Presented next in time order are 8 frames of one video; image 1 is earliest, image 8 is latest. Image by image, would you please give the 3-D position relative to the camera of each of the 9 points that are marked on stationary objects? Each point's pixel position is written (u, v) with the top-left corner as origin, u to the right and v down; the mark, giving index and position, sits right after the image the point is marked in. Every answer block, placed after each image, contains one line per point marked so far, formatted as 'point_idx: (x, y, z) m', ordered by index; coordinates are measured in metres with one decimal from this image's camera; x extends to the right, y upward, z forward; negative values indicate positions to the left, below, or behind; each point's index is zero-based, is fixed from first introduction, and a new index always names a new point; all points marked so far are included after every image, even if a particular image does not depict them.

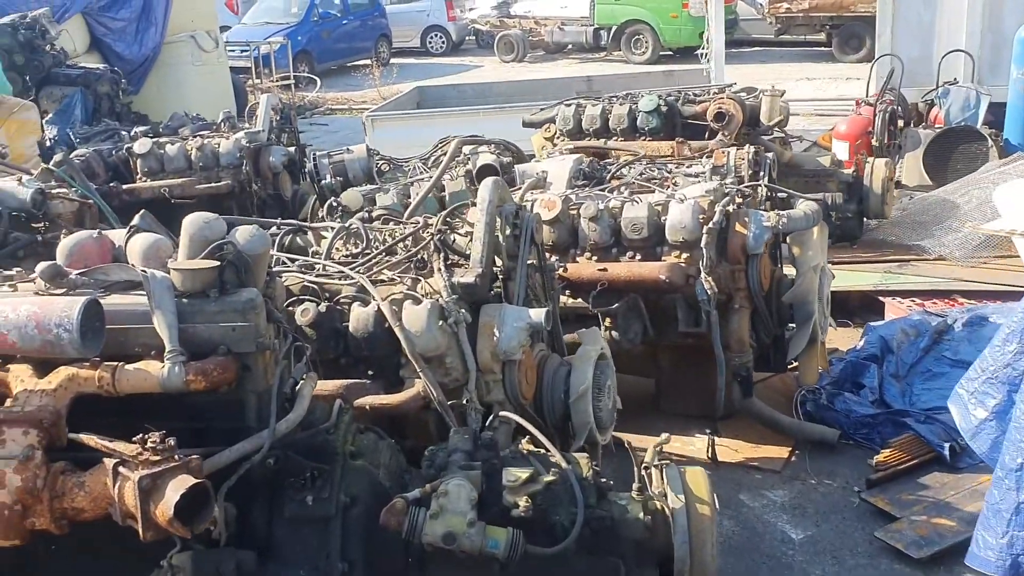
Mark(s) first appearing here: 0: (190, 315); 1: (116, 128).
0: (-1.3, -0.1, +3.9) m
1: (-4.6, +1.8, +11.5) m
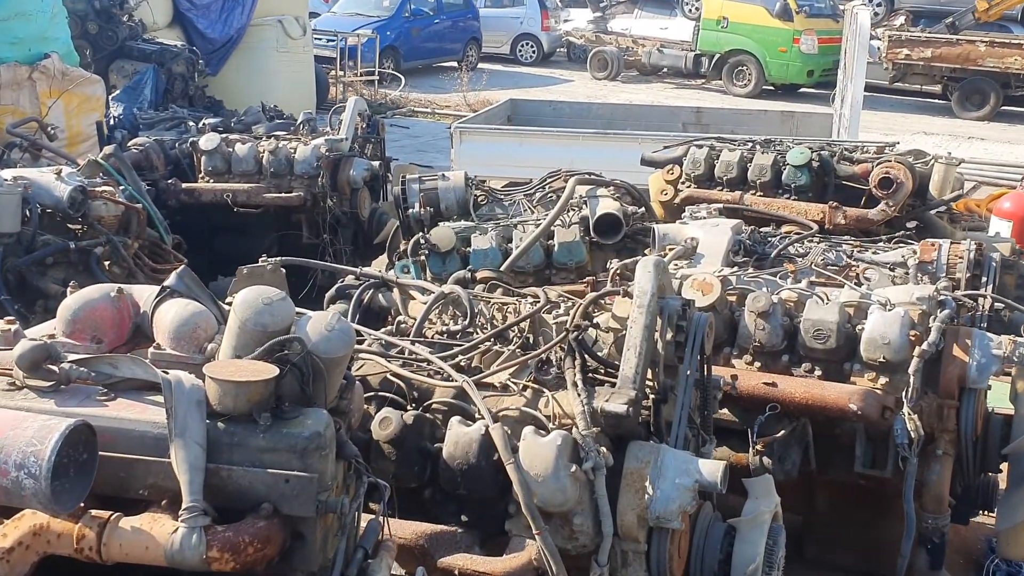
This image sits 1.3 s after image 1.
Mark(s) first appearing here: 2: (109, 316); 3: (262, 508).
0: (-0.8, -0.4, +2.6) m
1: (-3.4, +1.8, +10.3) m
2: (-1.3, -0.1, +3.2) m
3: (-0.6, -0.6, +2.6) m
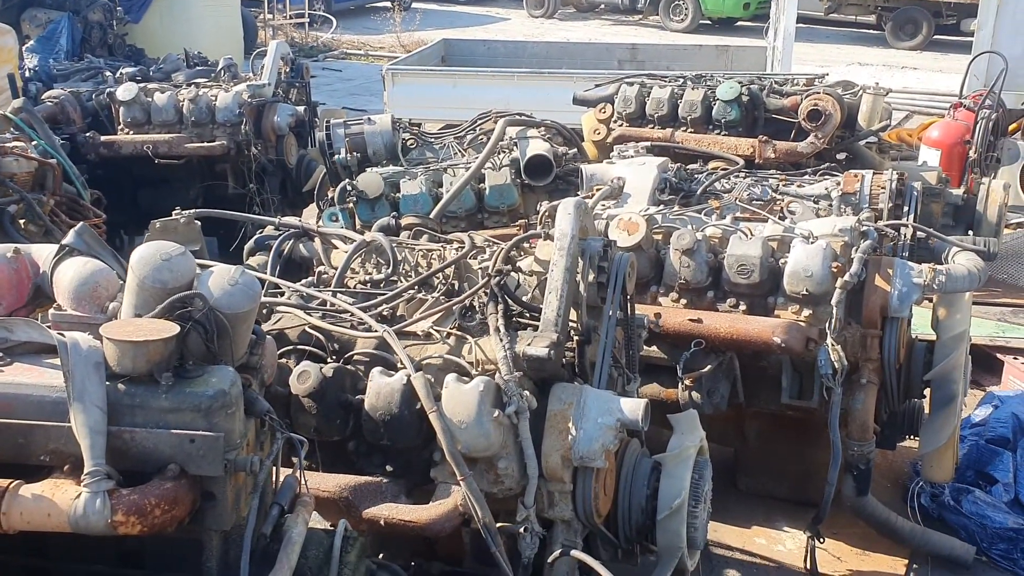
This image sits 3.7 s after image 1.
0: (-1.0, -0.3, +2.5) m
1: (-4.1, +2.2, +10.0) m
2: (-1.6, 0.0, +3.1) m
3: (-0.9, -0.5, +2.5) m
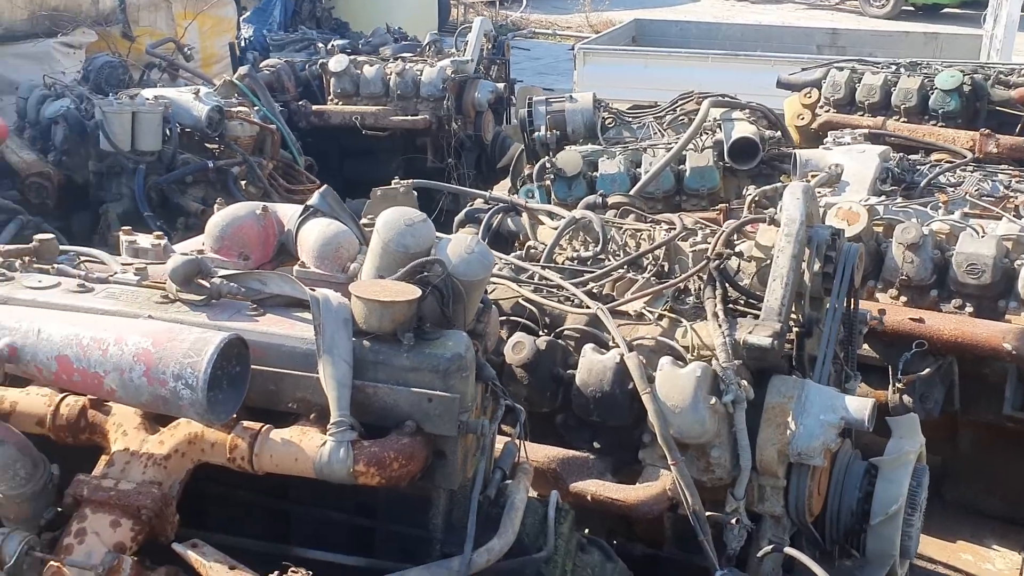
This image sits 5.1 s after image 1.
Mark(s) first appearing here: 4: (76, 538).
0: (-0.4, -0.2, +2.6) m
1: (-2.1, +2.6, +10.4) m
2: (-0.8, +0.2, +3.2) m
3: (-0.3, -0.4, +2.6) m
4: (-1.1, -0.6, +2.4) m
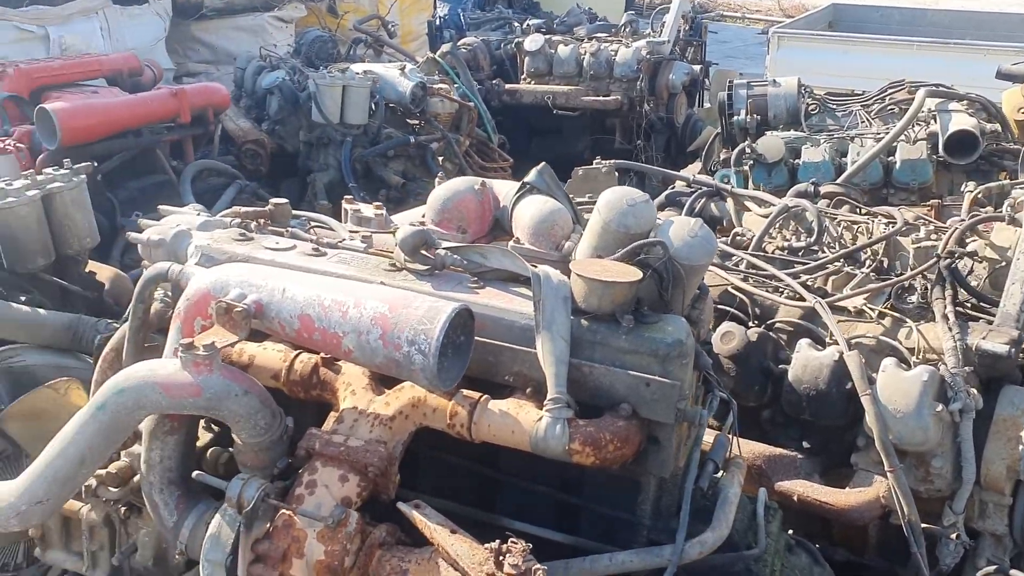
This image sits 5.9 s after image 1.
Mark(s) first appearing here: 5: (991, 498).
0: (+0.2, -0.2, +2.6) m
1: (0.0, +2.9, +10.5) m
2: (-0.1, +0.3, +3.3) m
3: (+0.3, -0.3, +2.6) m
4: (-0.5, -0.5, +2.5) m
5: (+1.5, -0.7, +3.1) m
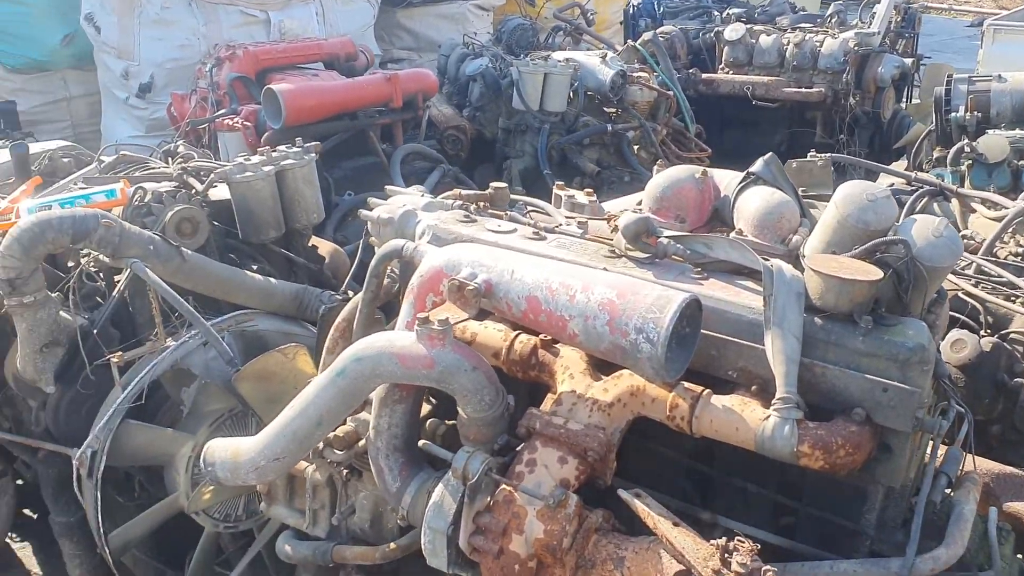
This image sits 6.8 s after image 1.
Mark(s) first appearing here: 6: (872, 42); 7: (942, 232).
0: (+0.8, -0.2, +2.5) m
1: (+2.0, +2.9, +10.3) m
2: (+0.6, +0.3, +3.2) m
3: (+0.9, -0.3, +2.5) m
4: (0.0, -0.5, +2.6) m
5: (+2.1, -0.7, +2.8) m
6: (+2.9, +1.9, +7.8) m
7: (+1.2, +0.2, +2.7) m
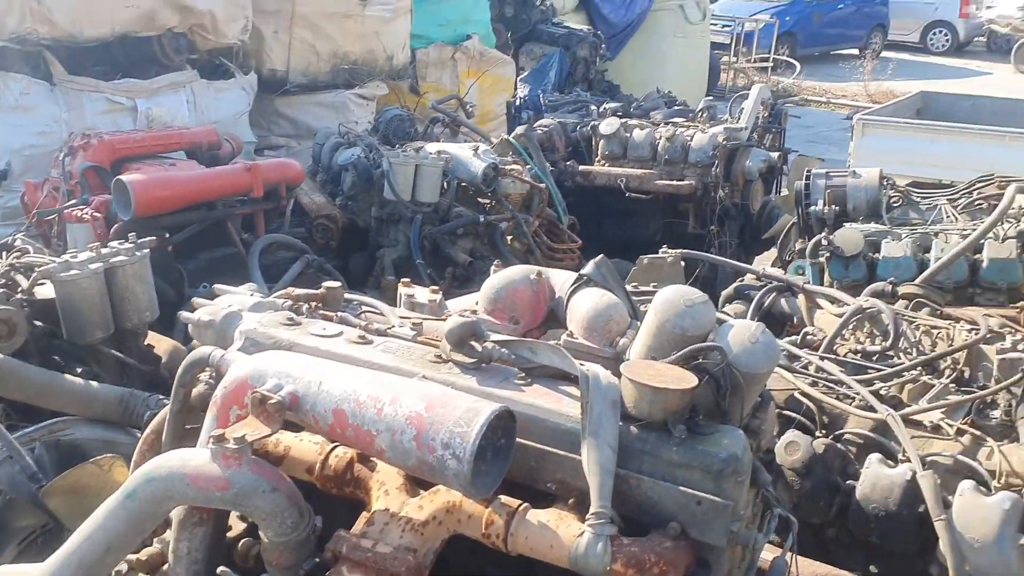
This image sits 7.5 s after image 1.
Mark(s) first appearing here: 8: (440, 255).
0: (+0.3, -0.4, +2.5) m
1: (+0.8, +2.0, +10.6) m
2: (0.0, 0.0, +3.2) m
3: (+0.4, -0.6, +2.4) m
4: (-0.4, -0.7, +2.4) m
5: (+1.6, -1.0, +2.8) m
6: (+1.9, +1.2, +8.1) m
7: (+0.7, -0.1, +2.7) m
8: (-0.5, +0.2, +6.5) m
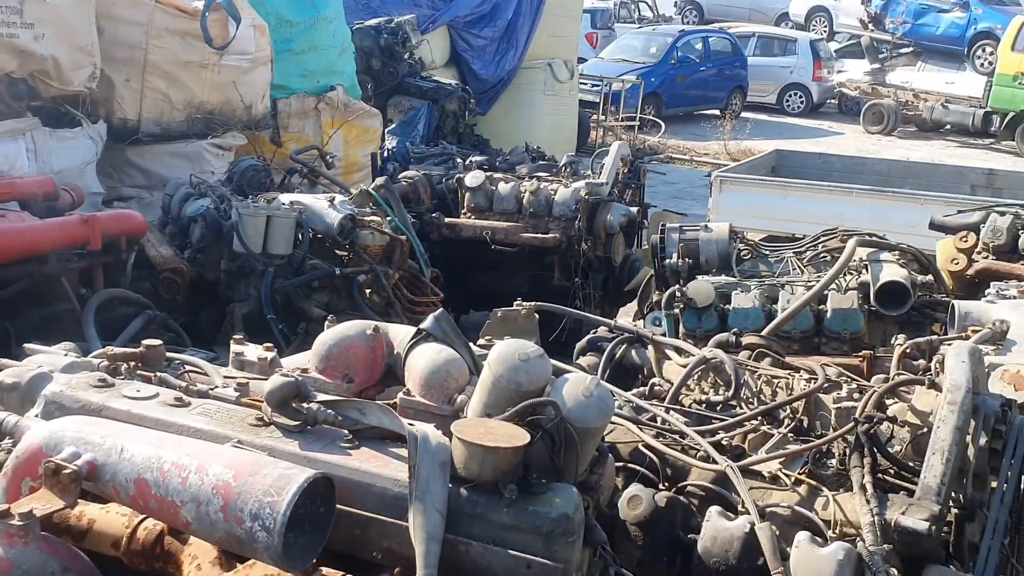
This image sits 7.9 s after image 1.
0: (-0.1, -0.6, +2.4) m
1: (-0.6, +1.5, +10.6) m
2: (-0.5, -0.2, +3.1) m
3: (0.0, -0.7, +2.3) m
4: (-0.8, -0.9, +2.2) m
5: (+1.1, -1.1, +2.8) m
6: (+0.7, +0.8, +8.2) m
7: (+0.2, -0.3, +2.6) m
8: (-1.4, -0.1, +6.3) m
